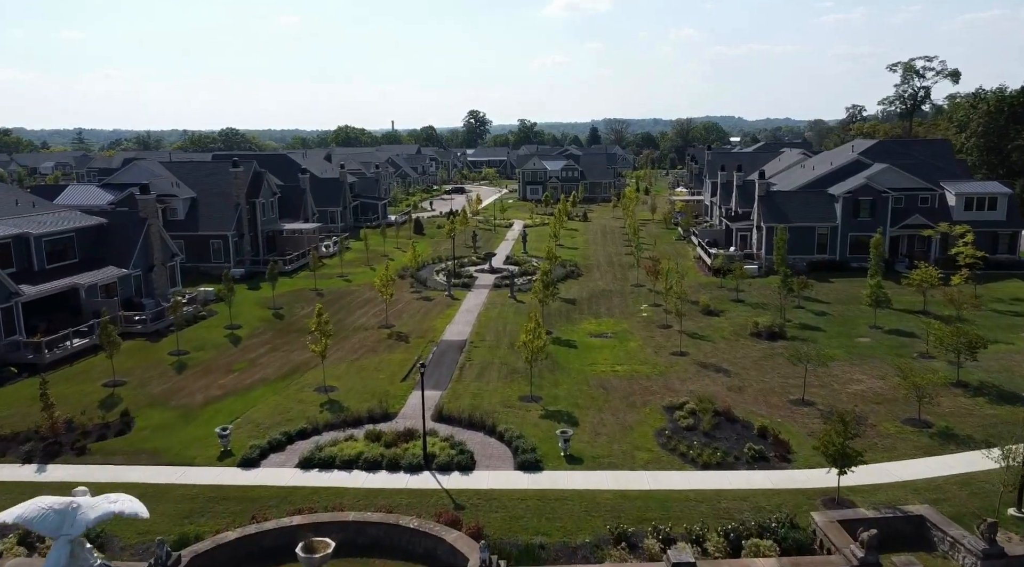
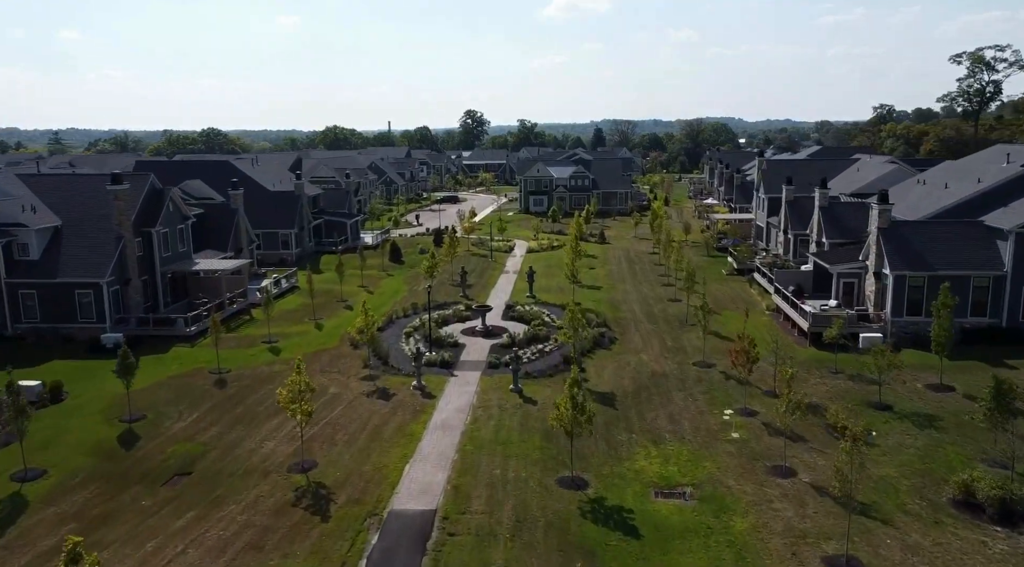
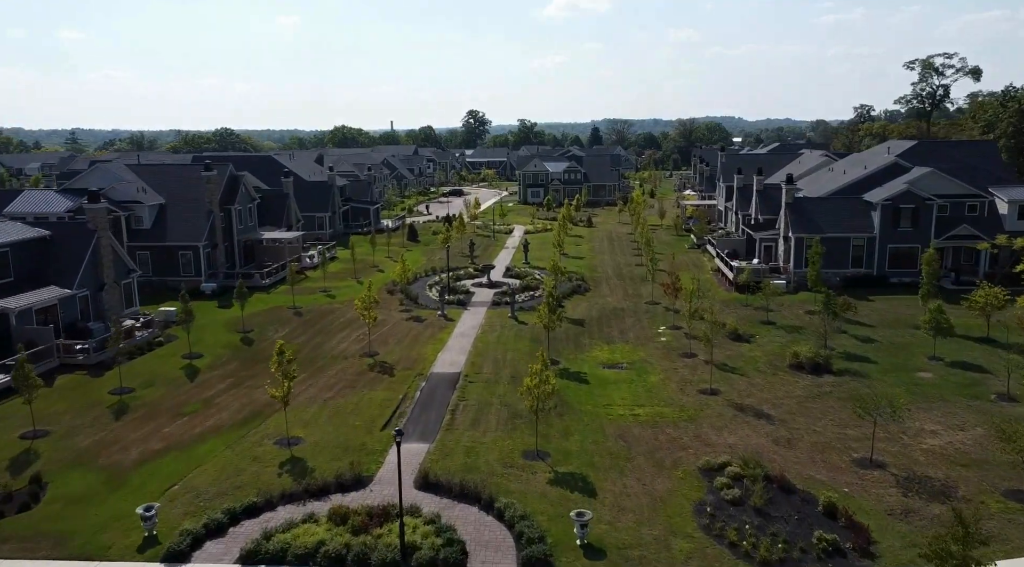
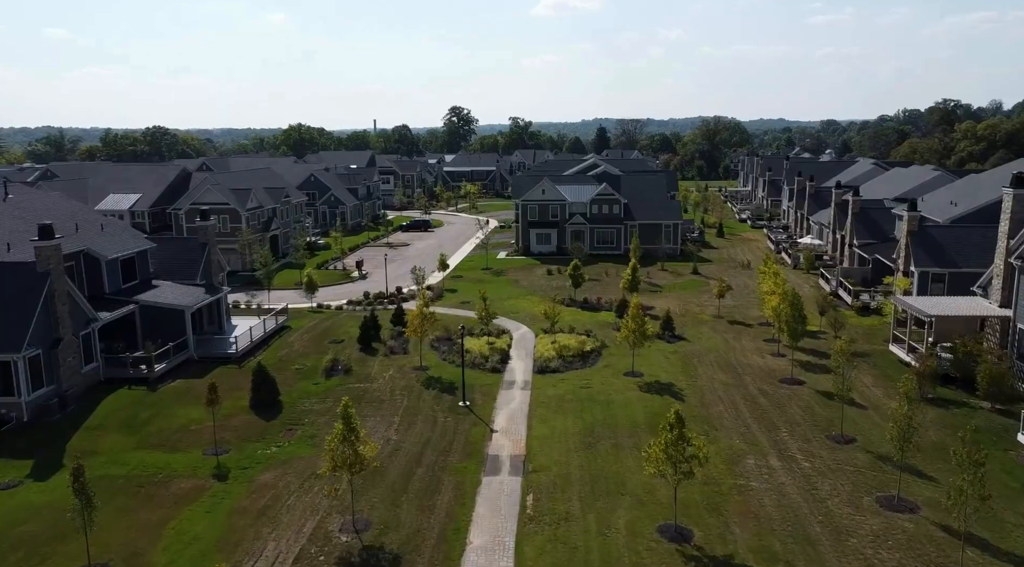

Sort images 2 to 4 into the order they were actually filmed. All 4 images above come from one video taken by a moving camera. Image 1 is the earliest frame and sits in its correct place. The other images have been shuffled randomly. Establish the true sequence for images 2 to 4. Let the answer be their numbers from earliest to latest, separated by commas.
3, 2, 4
